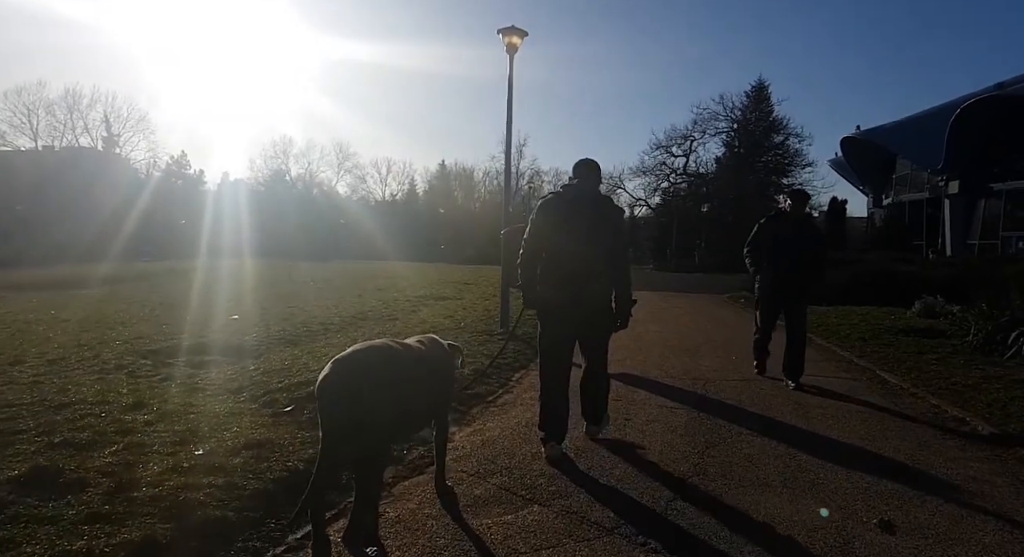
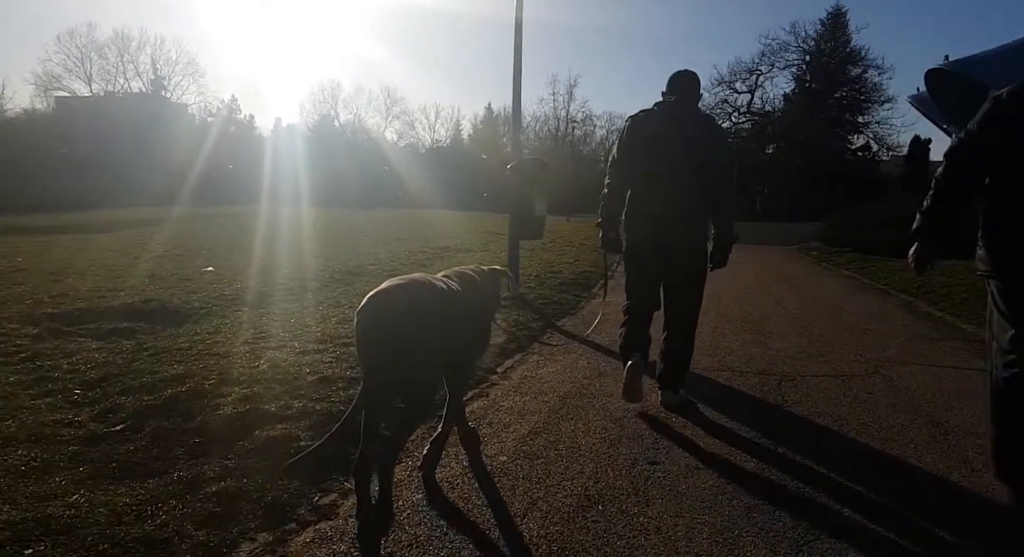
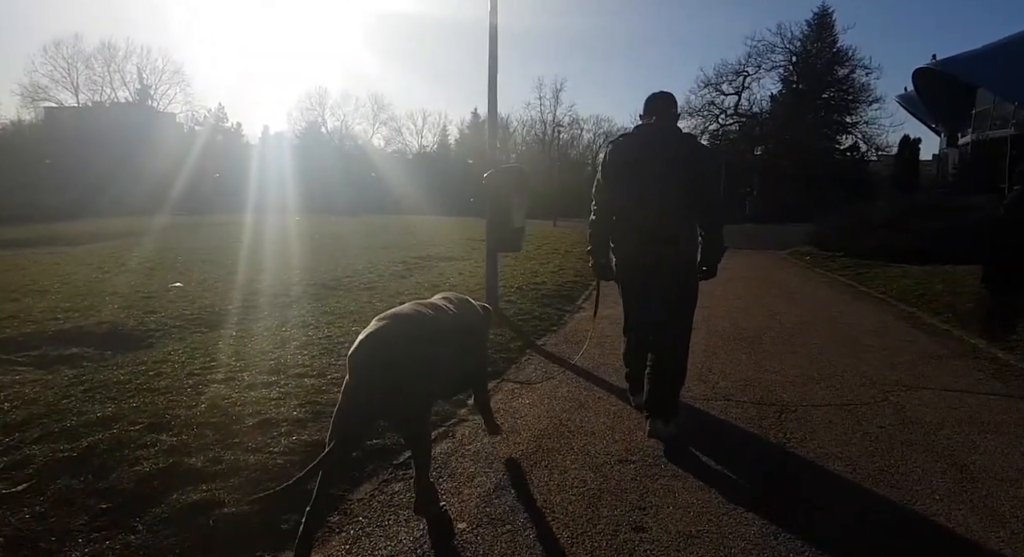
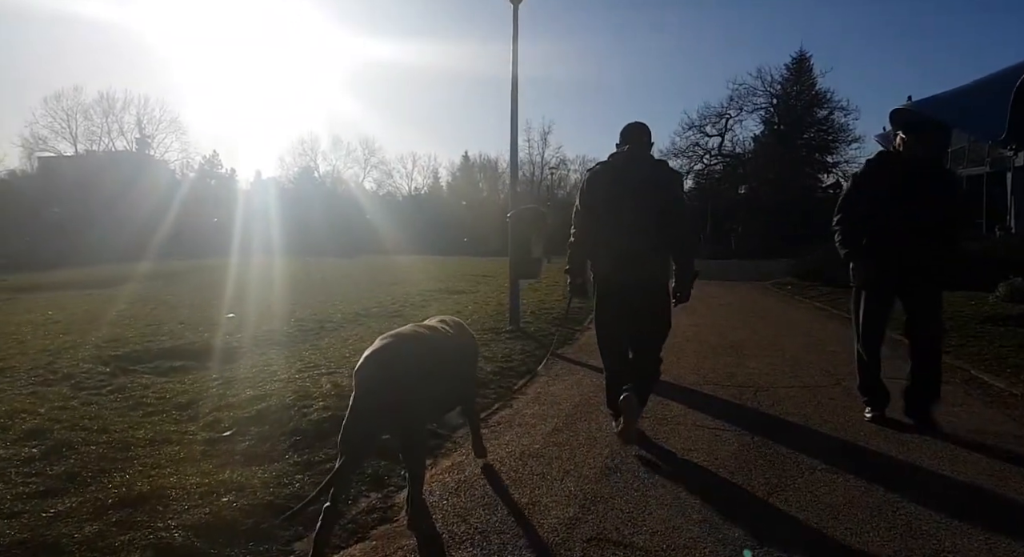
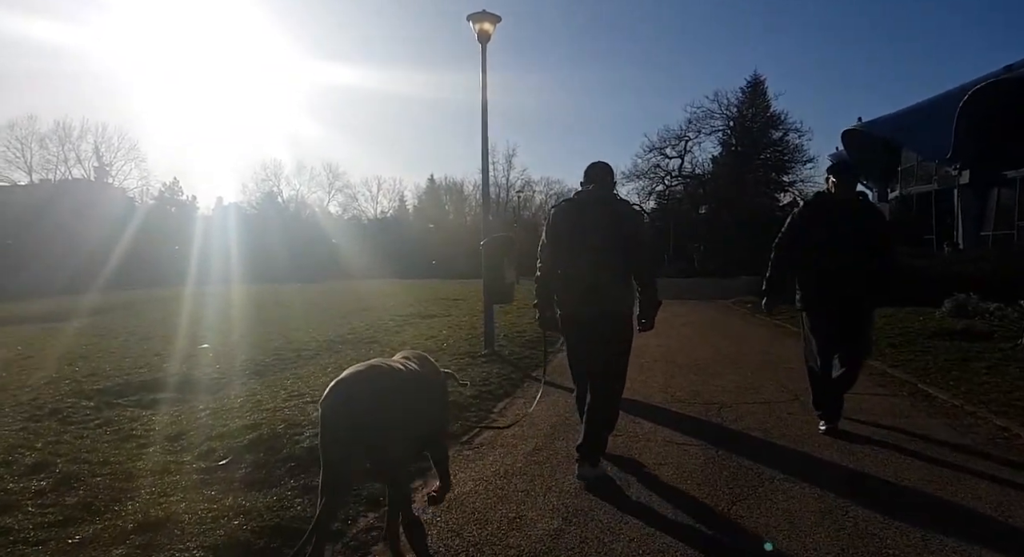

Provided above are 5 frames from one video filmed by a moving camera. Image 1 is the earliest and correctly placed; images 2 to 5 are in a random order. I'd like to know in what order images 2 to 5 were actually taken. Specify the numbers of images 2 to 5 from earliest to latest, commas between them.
5, 4, 2, 3
